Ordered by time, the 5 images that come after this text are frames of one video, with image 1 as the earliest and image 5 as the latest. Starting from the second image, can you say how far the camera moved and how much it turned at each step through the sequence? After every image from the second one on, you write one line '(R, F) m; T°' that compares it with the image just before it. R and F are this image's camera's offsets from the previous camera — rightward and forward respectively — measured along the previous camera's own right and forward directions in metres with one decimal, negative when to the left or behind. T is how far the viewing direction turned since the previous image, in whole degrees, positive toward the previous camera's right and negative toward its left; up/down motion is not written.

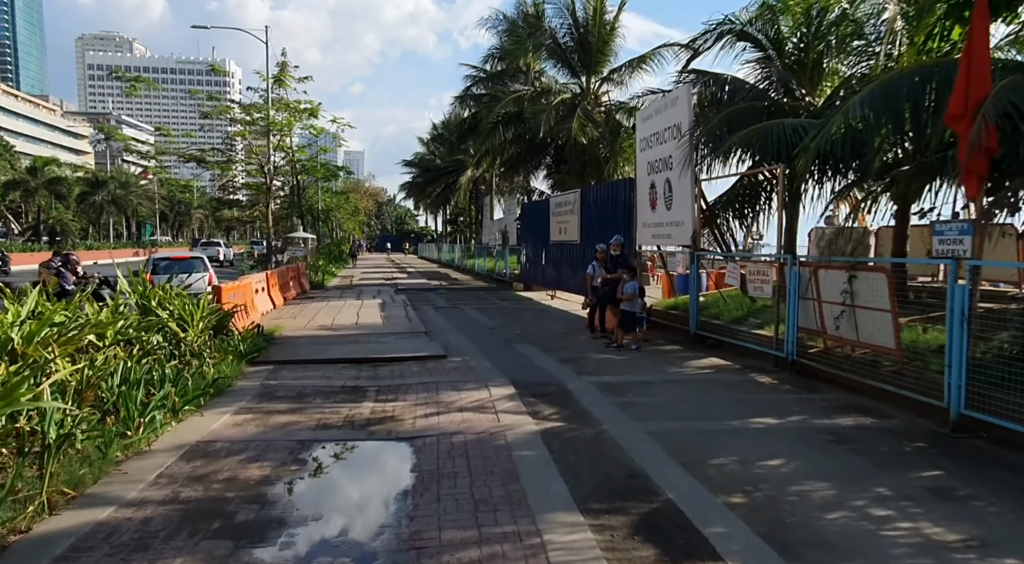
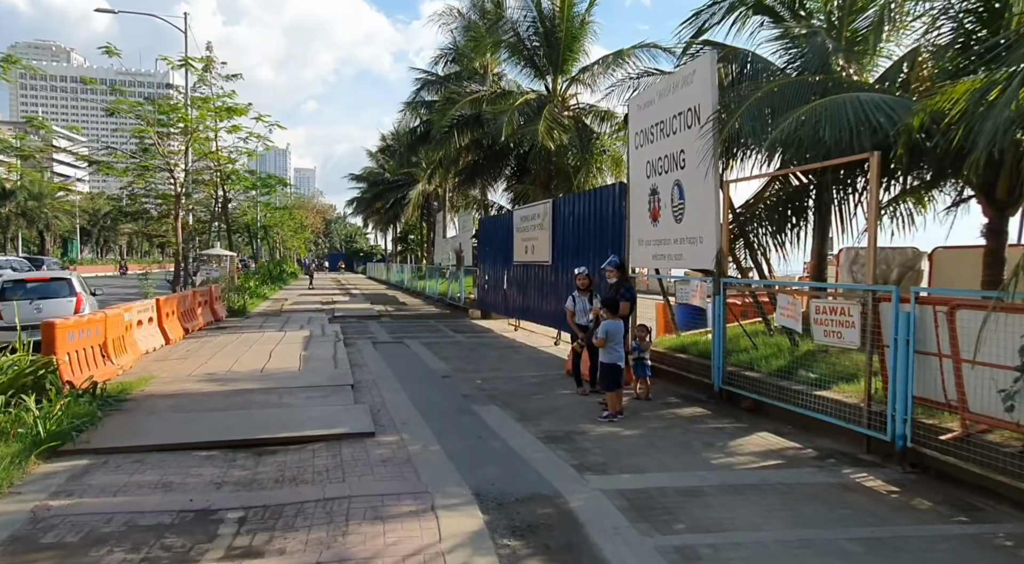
(-0.1, +3.1) m; +4°
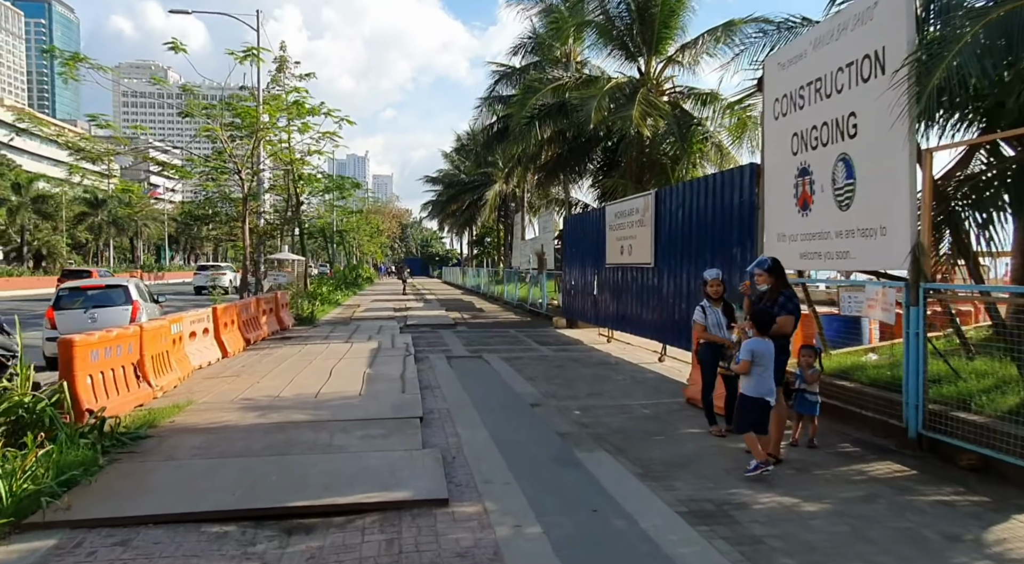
(-0.3, +1.9) m; -6°
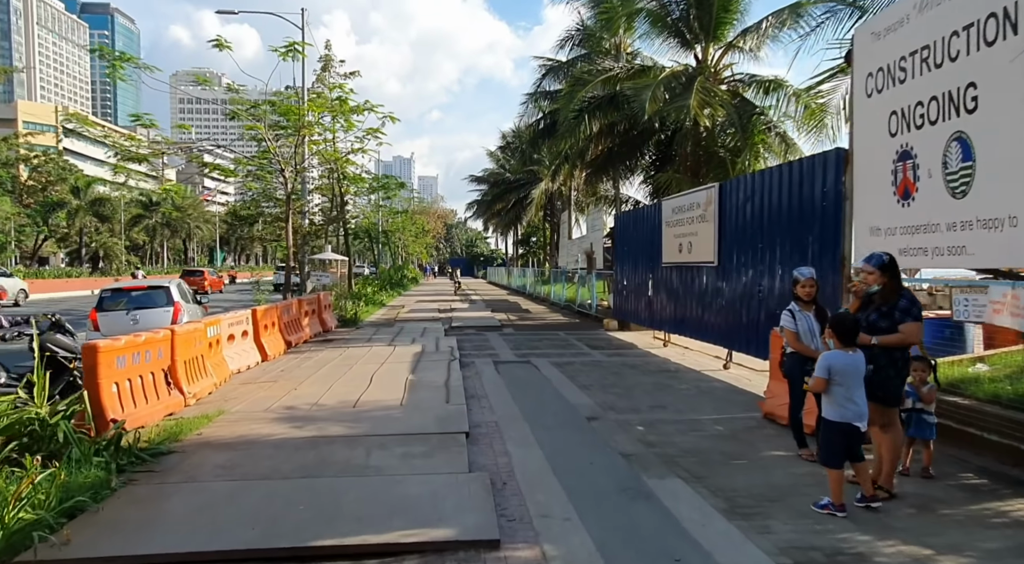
(-0.1, +0.8) m; -4°
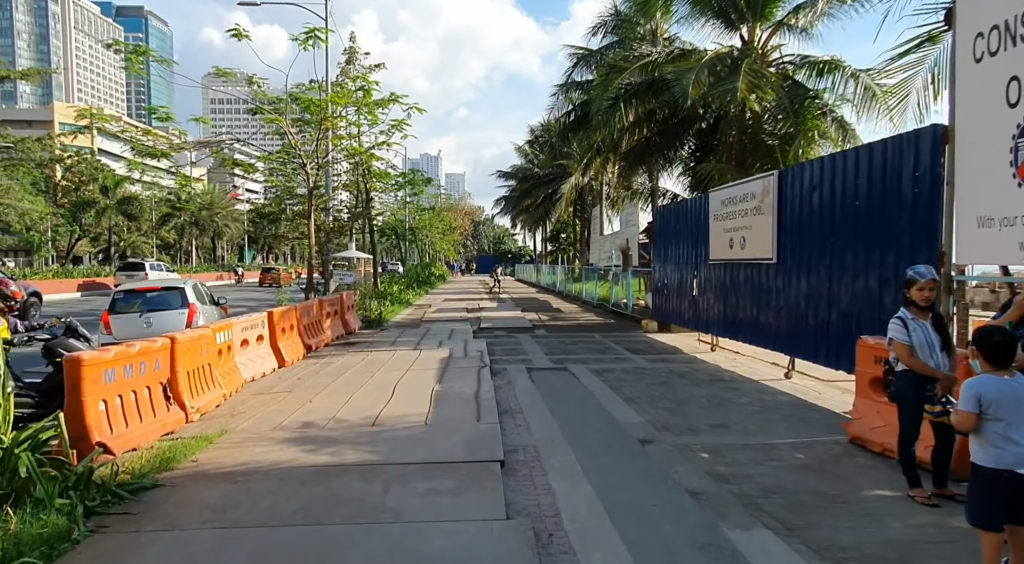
(-0.1, +1.0) m; -2°
